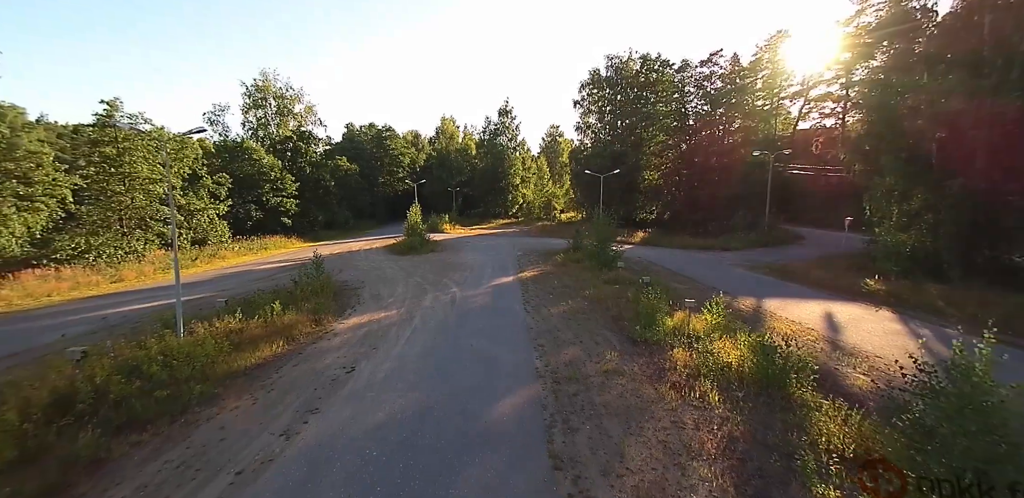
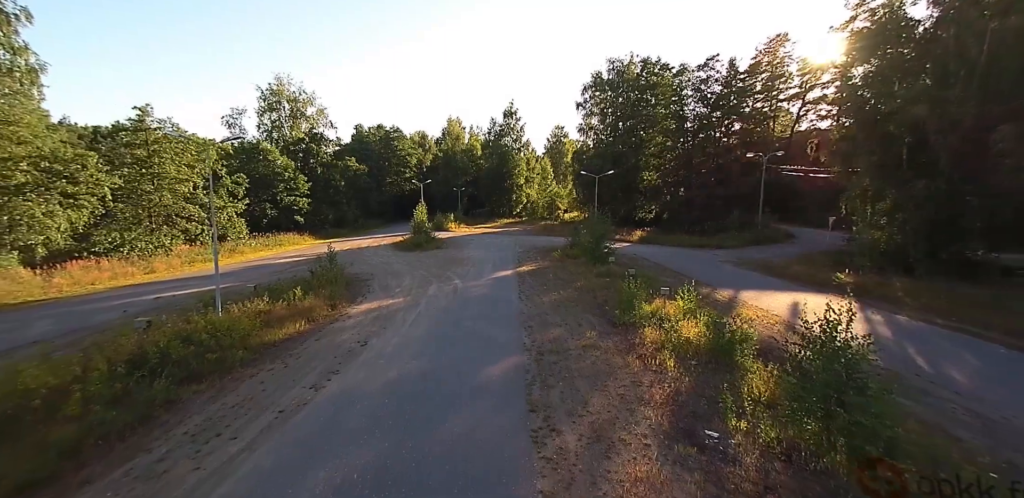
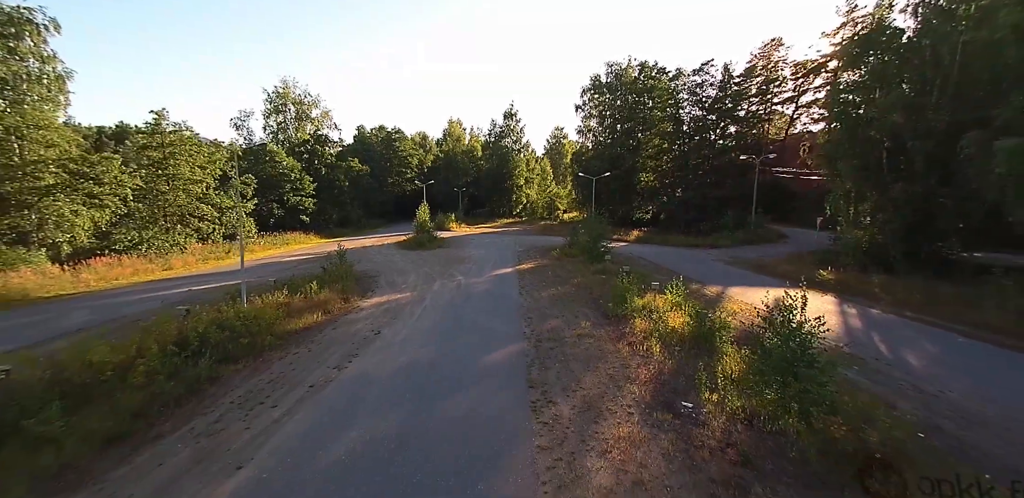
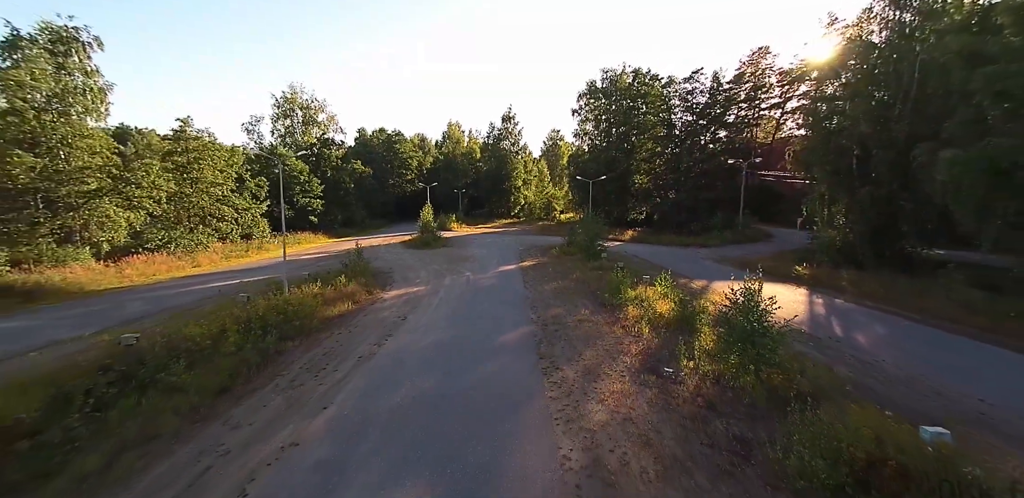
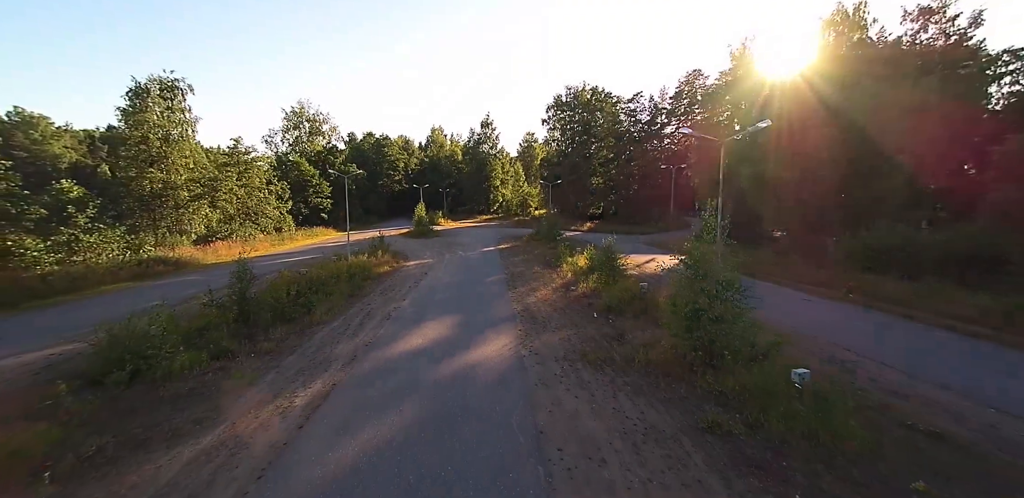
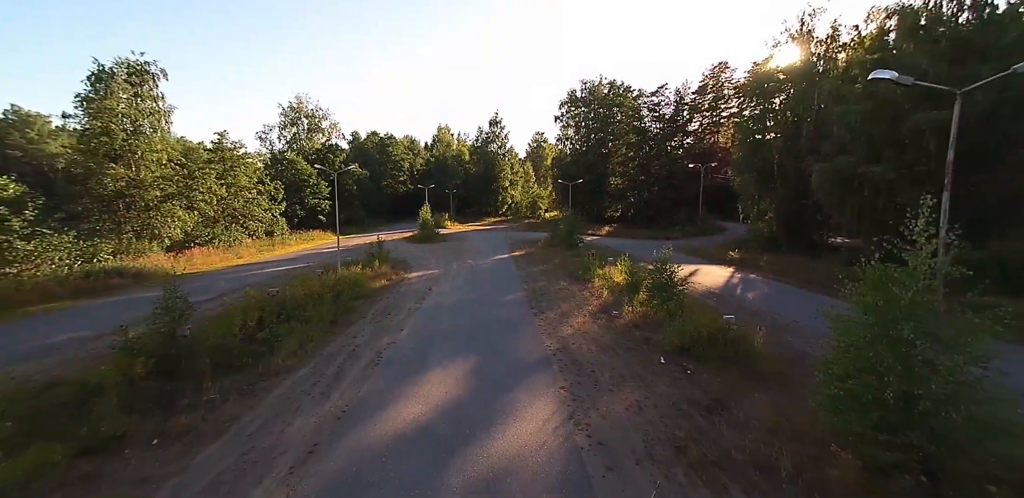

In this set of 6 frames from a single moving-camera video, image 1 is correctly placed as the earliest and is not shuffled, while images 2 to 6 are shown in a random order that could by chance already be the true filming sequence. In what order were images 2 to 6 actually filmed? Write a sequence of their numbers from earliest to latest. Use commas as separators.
2, 3, 4, 6, 5
